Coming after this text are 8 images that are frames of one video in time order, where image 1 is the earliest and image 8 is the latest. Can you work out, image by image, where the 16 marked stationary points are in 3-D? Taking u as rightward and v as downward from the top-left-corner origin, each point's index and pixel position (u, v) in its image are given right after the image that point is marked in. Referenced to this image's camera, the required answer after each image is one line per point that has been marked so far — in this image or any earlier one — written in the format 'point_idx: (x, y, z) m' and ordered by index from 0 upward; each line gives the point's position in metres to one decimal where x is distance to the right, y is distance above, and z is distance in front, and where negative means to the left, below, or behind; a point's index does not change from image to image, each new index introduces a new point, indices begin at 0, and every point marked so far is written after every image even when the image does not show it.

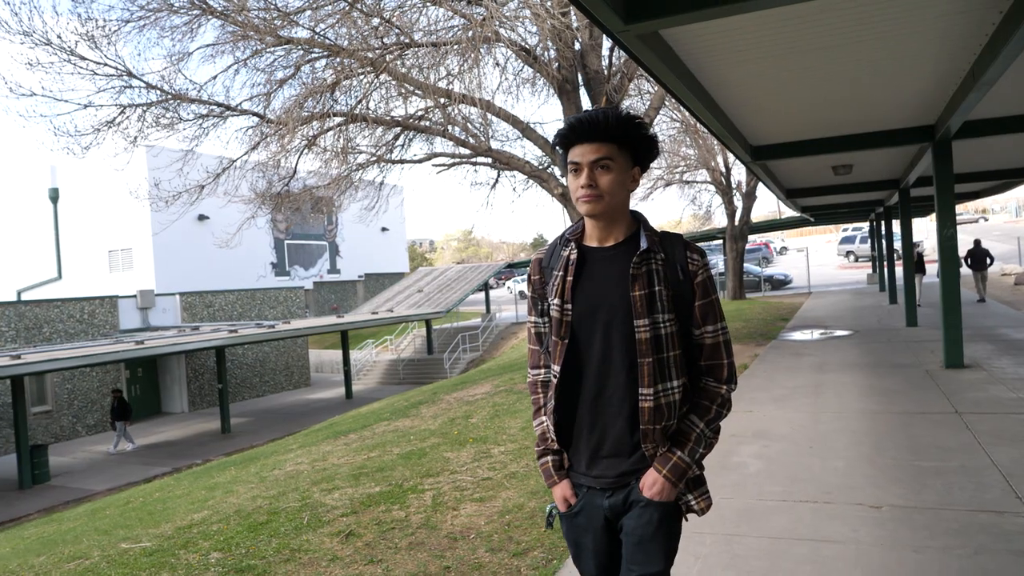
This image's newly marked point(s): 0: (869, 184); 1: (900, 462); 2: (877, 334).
0: (+7.0, +2.1, +14.8) m
1: (+2.7, -1.2, +5.2) m
2: (+6.7, -0.8, +13.9) m
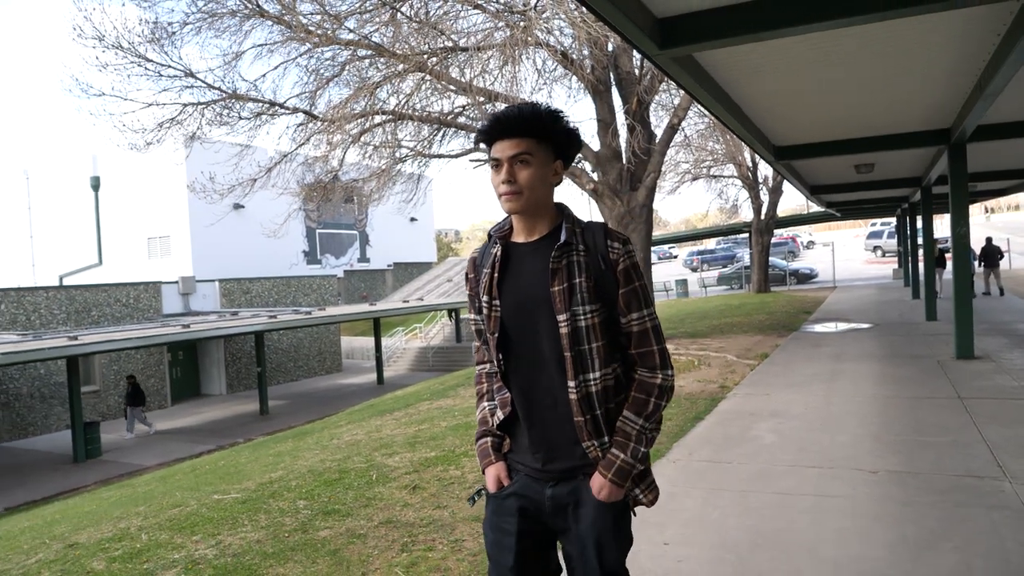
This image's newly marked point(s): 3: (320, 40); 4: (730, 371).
0: (+7.7, +2.2, +15.2) m
1: (+3.0, -1.2, +5.9) m
2: (+7.3, -0.7, +14.3) m
3: (-3.1, +4.0, +12.1) m
4: (+3.0, -1.1, +10.3) m
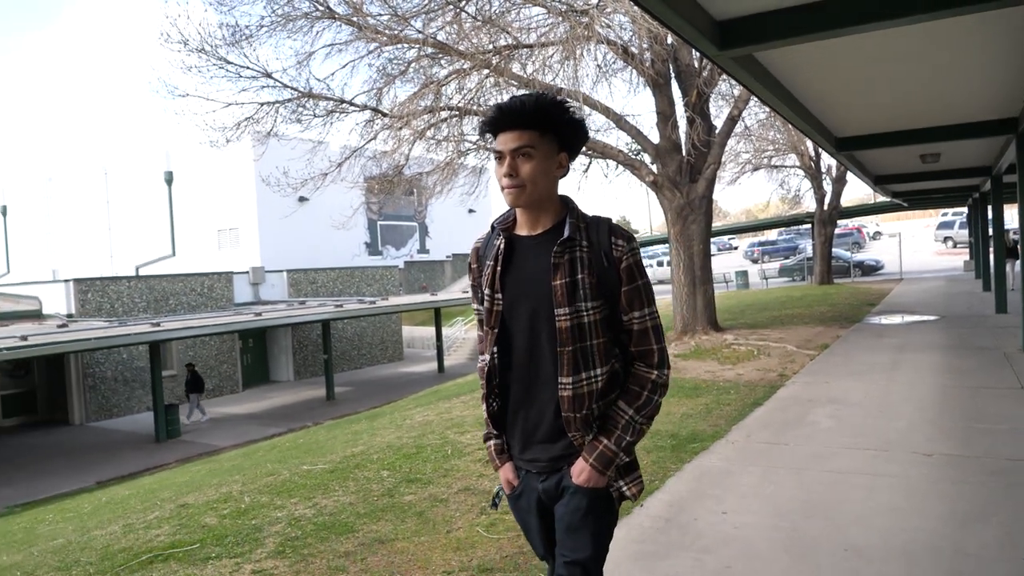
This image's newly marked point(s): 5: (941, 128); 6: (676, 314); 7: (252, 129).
0: (+8.9, +2.4, +15.0) m
1: (+3.6, -1.1, +6.0) m
2: (+8.5, -0.6, +14.1) m
3: (-2.1, +4.2, +12.6) m
4: (+3.9, -1.0, +10.5) m
5: (+5.7, +2.1, +10.0) m
6: (+3.0, -0.5, +13.7) m
7: (-4.6, +2.9, +13.4) m
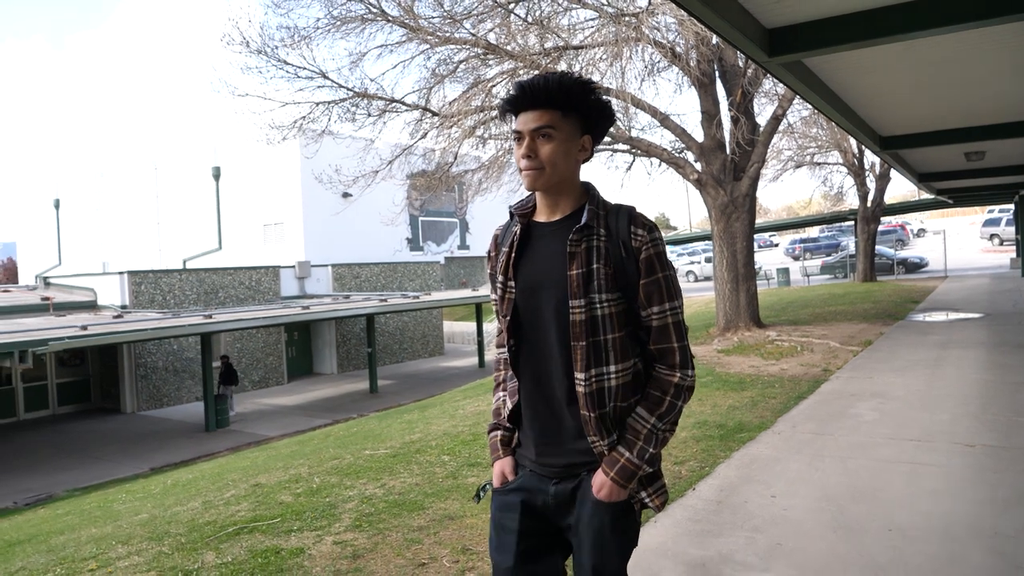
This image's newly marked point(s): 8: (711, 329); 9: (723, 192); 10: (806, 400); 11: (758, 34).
0: (+9.8, +2.4, +14.8) m
1: (+4.0, -1.1, +6.1) m
2: (+9.3, -0.5, +14.0) m
3: (-1.3, +4.3, +13.0) m
4: (+4.5, -1.0, +10.6) m
5: (+6.4, +2.2, +10.0) m
6: (+3.8, -0.4, +13.8) m
7: (-3.8, +3.0, +13.9) m
8: (+3.9, -0.8, +14.7) m
9: (+3.7, +1.7, +13.2) m
10: (+2.9, -1.1, +7.3) m
11: (+1.7, +1.8, +5.3) m
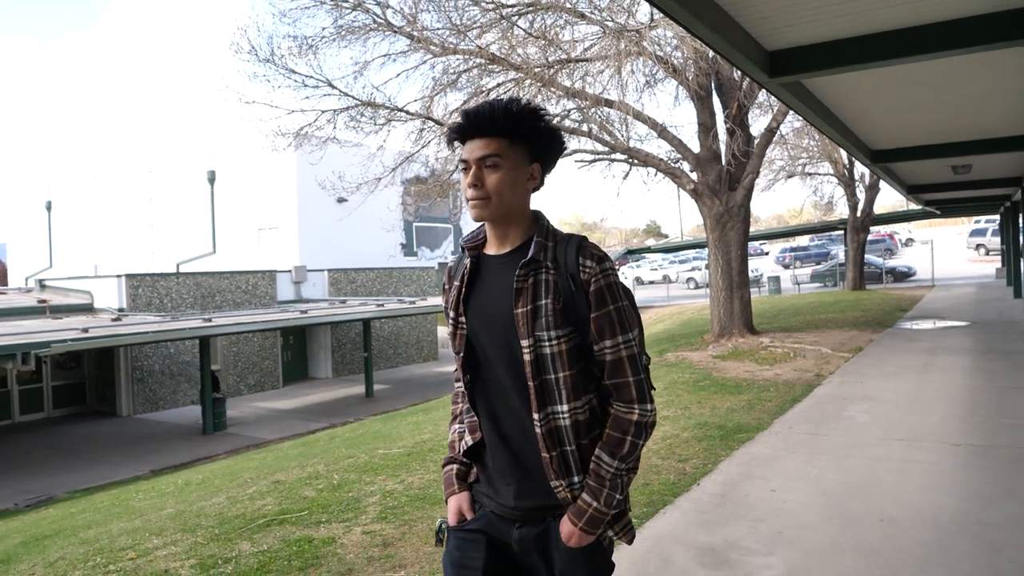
0: (+9.8, +2.2, +15.3) m
1: (+4.1, -1.1, +6.5) m
2: (+9.3, -0.7, +14.4) m
3: (-1.3, +4.2, +13.3) m
4: (+4.6, -1.1, +10.9) m
5: (+6.4, +2.0, +10.4) m
6: (+3.8, -0.5, +14.2) m
7: (-3.8, +2.9, +14.2) m
8: (+3.9, -0.9, +15.1) m
9: (+3.7, +1.6, +13.6) m
10: (+2.9, -1.2, +7.6) m
11: (+1.9, +1.8, +5.7) m
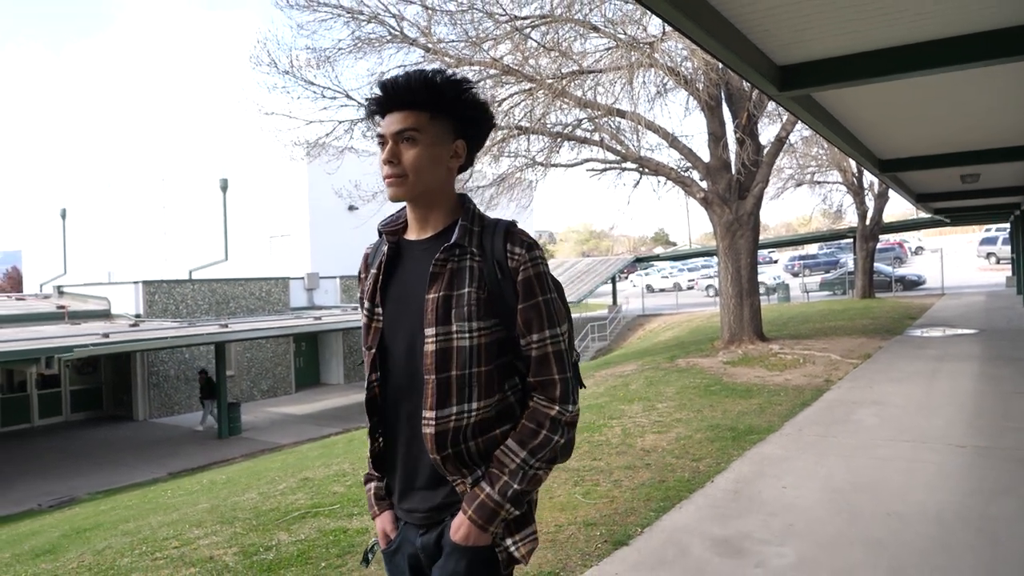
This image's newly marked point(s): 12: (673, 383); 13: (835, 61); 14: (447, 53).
0: (+10.1, +2.1, +15.4) m
1: (+4.3, -1.2, +6.7) m
2: (+9.6, -0.9, +14.6) m
3: (-1.0, +4.1, +13.6) m
4: (+4.8, -1.2, +11.1) m
5: (+6.7, +1.9, +10.6) m
6: (+4.1, -0.7, +14.4) m
7: (-3.5, +2.7, +14.5) m
8: (+4.2, -1.1, +15.3) m
9: (+4.0, +1.4, +13.8) m
10: (+3.1, -1.2, +7.8) m
11: (+2.0, +1.7, +5.9) m
12: (+2.3, -1.3, +10.5) m
13: (+2.6, +1.8, +6.0) m
14: (-1.2, +4.3, +13.7) m
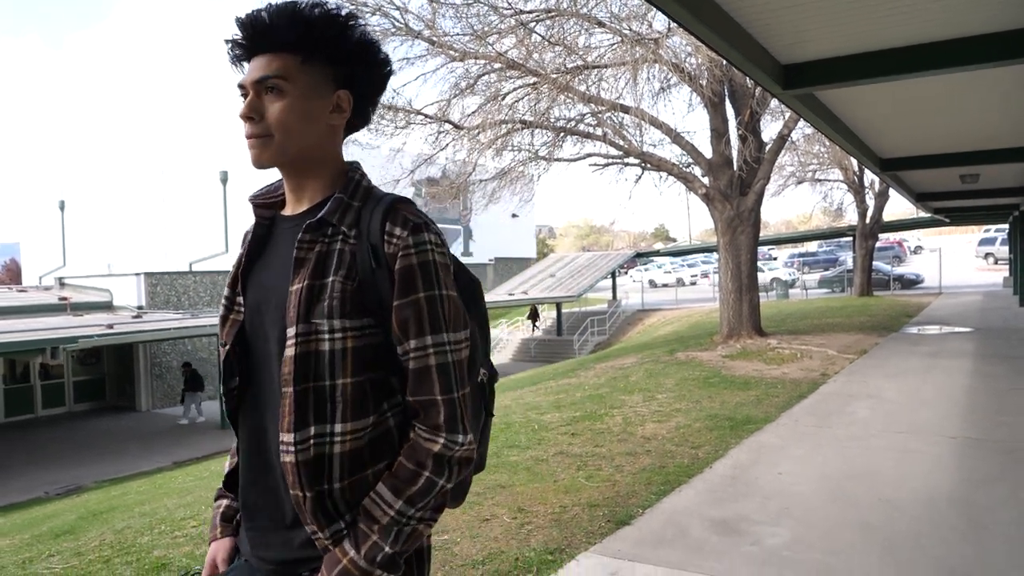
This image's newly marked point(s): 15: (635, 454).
0: (+10.1, +2.1, +15.6) m
1: (+4.3, -1.2, +6.9) m
2: (+9.6, -0.9, +14.8) m
3: (-0.9, +4.2, +13.7) m
4: (+4.8, -1.1, +11.3) m
5: (+6.7, +2.0, +10.8) m
6: (+4.1, -0.6, +14.6) m
7: (-3.4, +2.9, +14.6) m
8: (+4.2, -1.0, +15.4) m
9: (+4.0, +1.5, +14.0) m
10: (+3.1, -1.2, +8.0) m
11: (+2.1, +1.8, +6.1) m
12: (+2.3, -1.2, +10.7) m
13: (+2.7, +1.9, +6.2) m
14: (-1.1, +4.4, +13.8) m
15: (+1.0, -1.3, +6.0) m
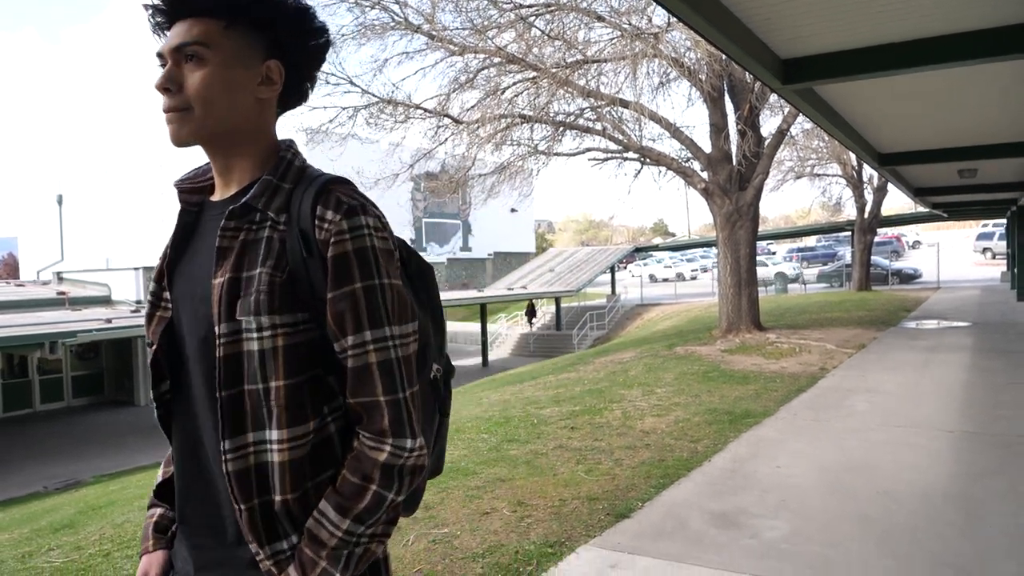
0: (+10.1, +2.2, +15.6) m
1: (+4.3, -1.1, +6.9) m
2: (+9.6, -0.8, +14.8) m
3: (-1.0, +4.3, +13.7) m
4: (+4.8, -1.1, +11.3) m
5: (+6.7, +2.0, +10.8) m
6: (+4.1, -0.5, +14.6) m
7: (-3.5, +3.0, +14.6) m
8: (+4.2, -0.9, +15.5) m
9: (+4.0, +1.6, +14.0) m
10: (+3.1, -1.1, +8.0) m
11: (+2.1, +1.8, +6.1) m
12: (+2.3, -1.2, +10.7) m
13: (+2.7, +1.9, +6.2) m
14: (-1.1, +4.5, +13.8) m
15: (+1.0, -1.3, +6.0) m
